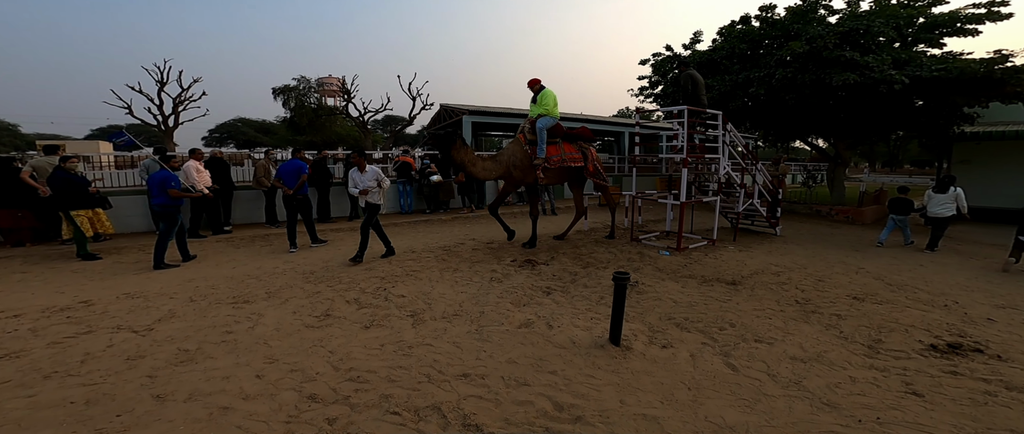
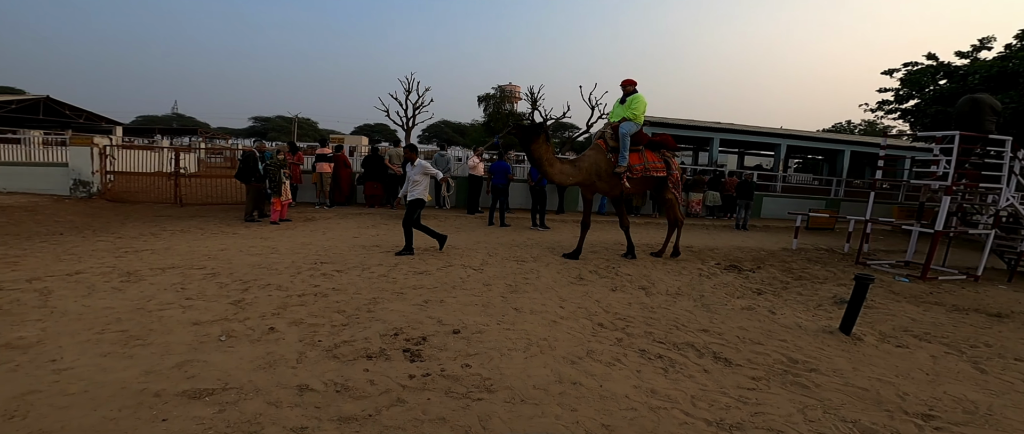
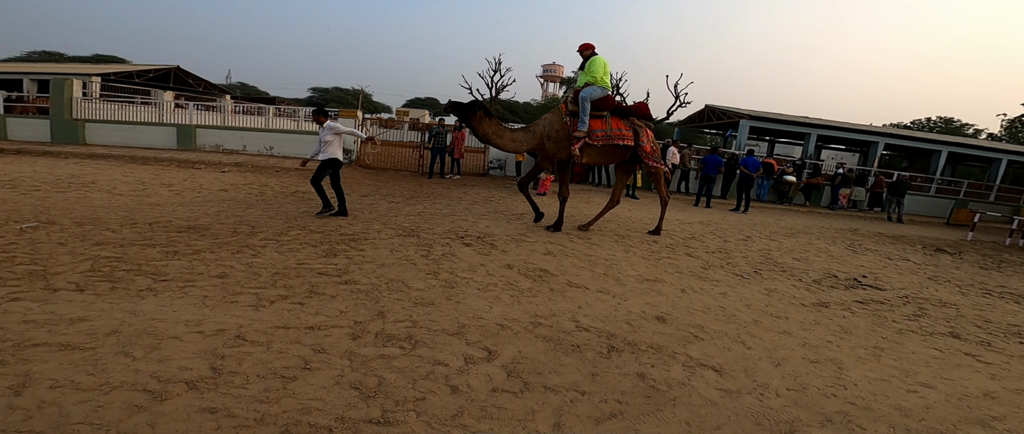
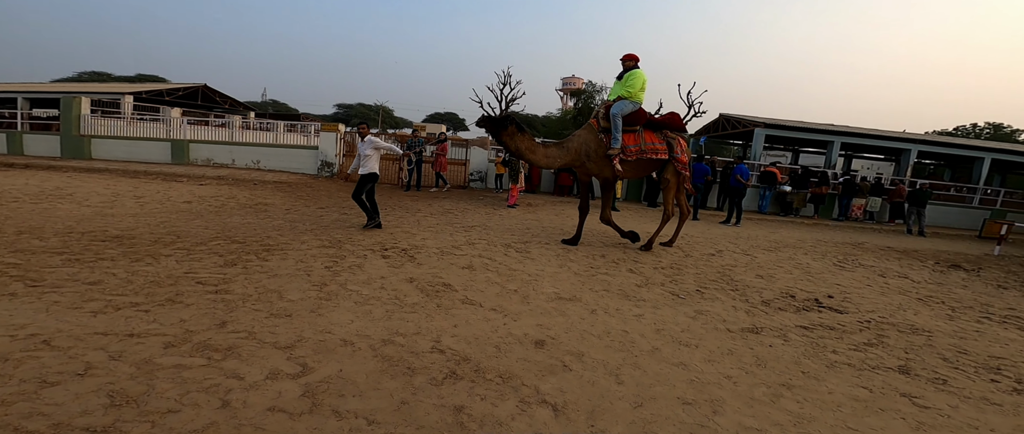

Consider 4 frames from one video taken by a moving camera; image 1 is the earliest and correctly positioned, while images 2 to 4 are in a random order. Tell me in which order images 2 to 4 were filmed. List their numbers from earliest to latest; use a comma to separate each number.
2, 4, 3
